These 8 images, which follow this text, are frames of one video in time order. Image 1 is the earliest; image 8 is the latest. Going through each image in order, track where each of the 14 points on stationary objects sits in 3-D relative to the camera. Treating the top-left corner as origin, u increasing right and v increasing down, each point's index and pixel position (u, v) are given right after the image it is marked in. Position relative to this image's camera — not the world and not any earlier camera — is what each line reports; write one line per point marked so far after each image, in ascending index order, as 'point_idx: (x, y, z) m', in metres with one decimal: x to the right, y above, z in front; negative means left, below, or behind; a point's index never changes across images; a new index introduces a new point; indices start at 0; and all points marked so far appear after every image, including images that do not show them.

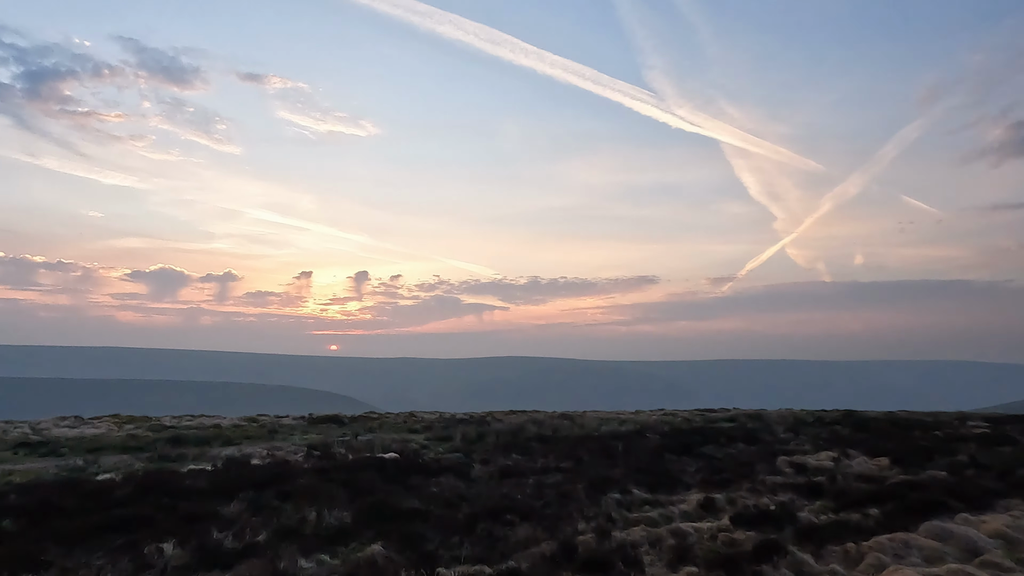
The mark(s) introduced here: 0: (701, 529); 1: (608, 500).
0: (+4.0, -5.1, +14.1) m
1: (+2.6, -5.7, +17.7) m
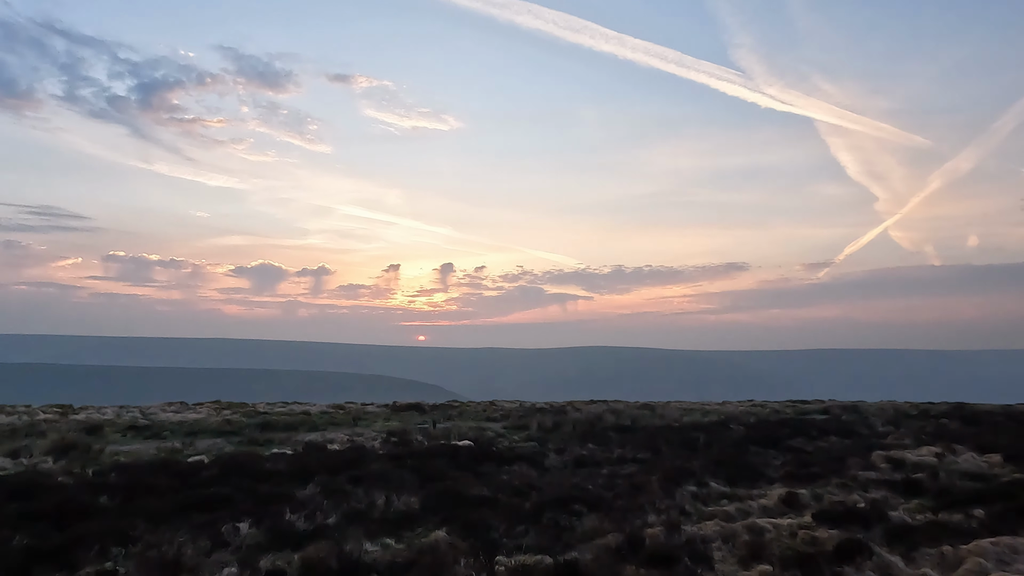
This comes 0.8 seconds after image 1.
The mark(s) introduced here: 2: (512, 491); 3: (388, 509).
0: (+5.4, -4.8, +13.4) m
1: (+4.4, -5.3, +17.1) m
2: (0.0, -4.9, +15.9) m
3: (-2.5, -4.5, +13.4) m
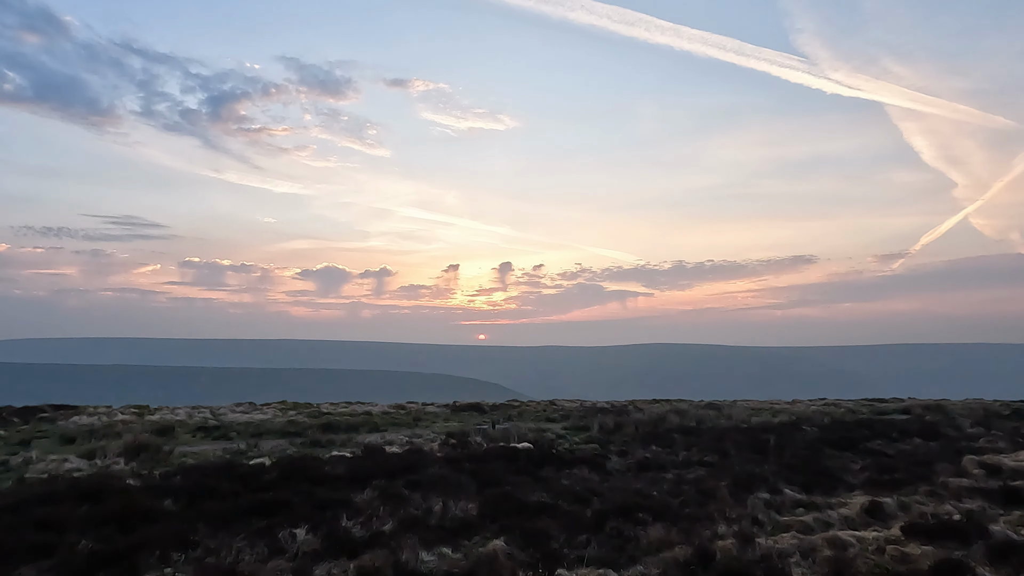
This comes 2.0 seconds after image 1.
0: (+6.6, -4.7, +12.3) m
1: (+5.9, -5.2, +16.1) m
2: (+1.4, -4.8, +15.3) m
3: (-1.3, -4.5, +13.1) m
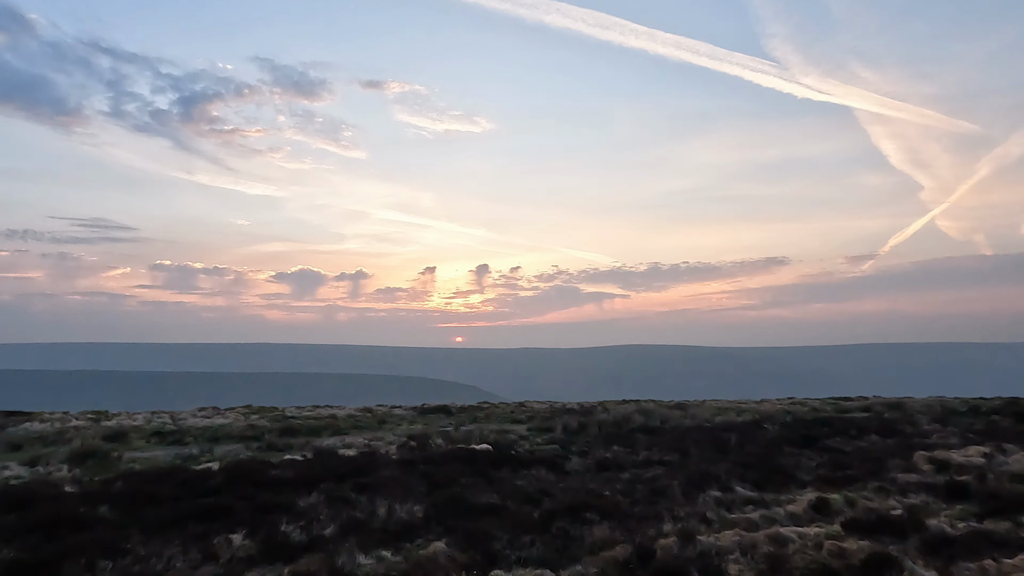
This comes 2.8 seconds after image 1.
0: (+5.5, -4.6, +12.4) m
1: (+4.7, -5.2, +16.2) m
2: (+0.3, -4.8, +15.2) m
3: (-2.4, -4.5, +12.9) m
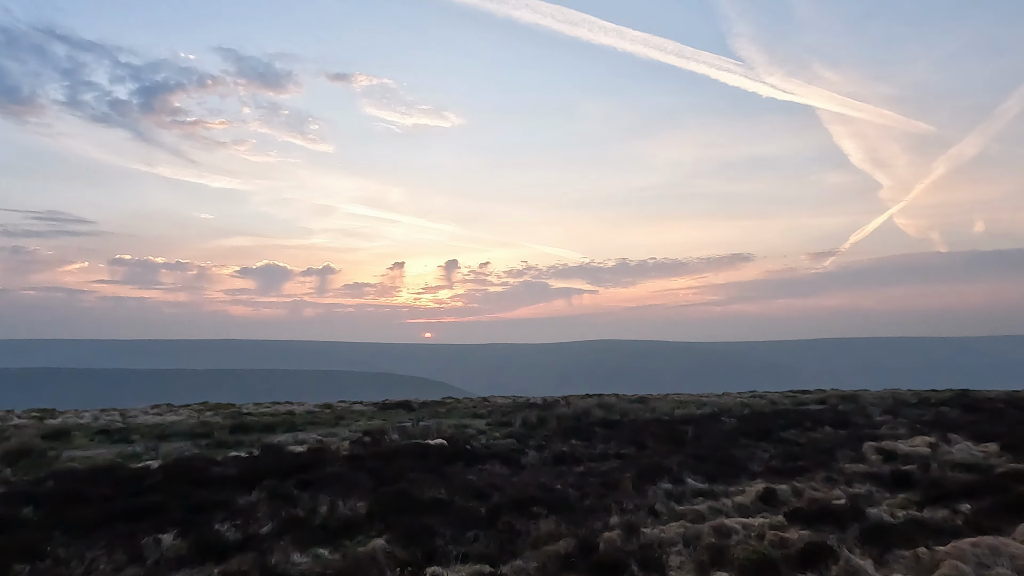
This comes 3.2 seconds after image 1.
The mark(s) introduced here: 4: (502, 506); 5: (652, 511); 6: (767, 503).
0: (+4.5, -4.5, +12.5) m
1: (+3.5, -5.0, +16.2) m
2: (-0.9, -4.7, +15.0) m
3: (-3.5, -4.3, +12.6) m
4: (-0.2, -4.6, +13.9) m
5: (+3.0, -4.9, +14.4) m
6: (+5.8, -4.9, +15.0) m
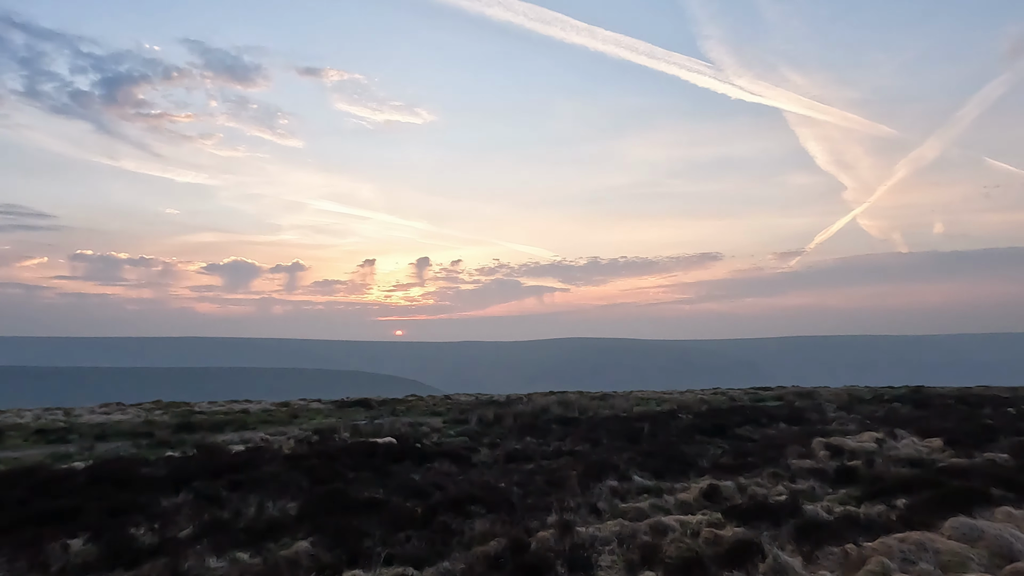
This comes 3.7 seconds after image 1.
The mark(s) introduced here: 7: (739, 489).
0: (+3.3, -4.4, +12.3) m
1: (+2.1, -4.9, +16.0) m
2: (-2.2, -4.5, +14.6) m
3: (-4.7, -4.2, +12.1) m
4: (-1.5, -4.4, +13.5) m
5: (+1.7, -4.8, +14.2) m
6: (+4.5, -4.8, +15.0) m
7: (+5.5, -4.8, +15.9) m
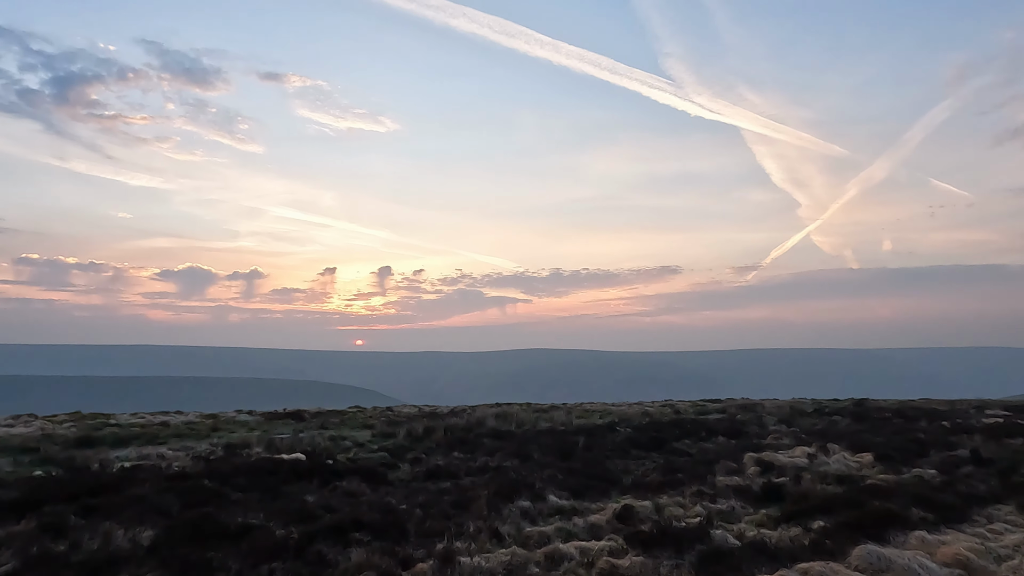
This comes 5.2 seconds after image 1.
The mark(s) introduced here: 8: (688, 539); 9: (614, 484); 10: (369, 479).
0: (+1.3, -4.5, +11.3) m
1: (-0.1, -5.0, +14.9) m
2: (-4.3, -4.6, +13.3) m
3: (-6.6, -4.2, +10.6) m
4: (-3.5, -4.5, +12.2) m
5: (-0.3, -4.9, +13.0) m
6: (+2.3, -4.9, +14.0) m
7: (+3.3, -5.0, +14.9) m
8: (+3.0, -4.3, +11.3) m
9: (+2.8, -5.4, +18.3) m
10: (-4.2, -5.6, +19.2) m
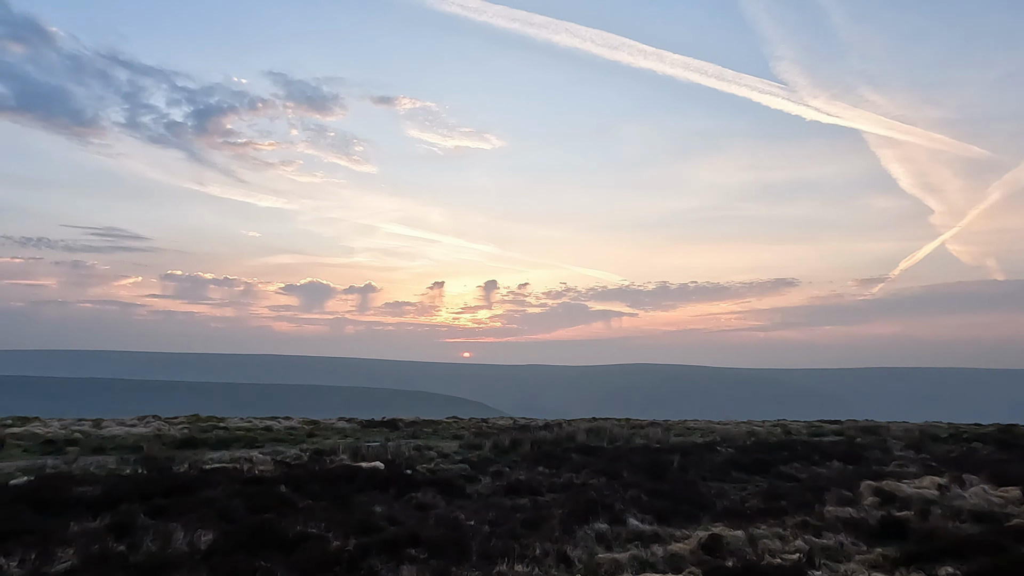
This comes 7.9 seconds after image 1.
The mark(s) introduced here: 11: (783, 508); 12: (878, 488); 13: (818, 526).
0: (+2.2, -4.5, +10.0) m
1: (+1.5, -5.1, +13.7) m
2: (-3.0, -4.6, +12.8) m
3: (-5.7, -4.2, +10.5) m
4: (-2.3, -4.5, +11.6) m
5: (+0.9, -4.9, +12.0) m
6: (+3.7, -5.0, +12.4) m
7: (+4.8, -5.1, +13.3) m
8: (+4.0, -4.3, +9.8) m
9: (+4.9, -5.5, +16.6) m
10: (-1.9, -5.7, +18.6) m
11: (+7.0, -5.7, +17.1) m
12: (+10.6, -5.8, +19.1) m
13: (+7.0, -5.4, +14.9) m
